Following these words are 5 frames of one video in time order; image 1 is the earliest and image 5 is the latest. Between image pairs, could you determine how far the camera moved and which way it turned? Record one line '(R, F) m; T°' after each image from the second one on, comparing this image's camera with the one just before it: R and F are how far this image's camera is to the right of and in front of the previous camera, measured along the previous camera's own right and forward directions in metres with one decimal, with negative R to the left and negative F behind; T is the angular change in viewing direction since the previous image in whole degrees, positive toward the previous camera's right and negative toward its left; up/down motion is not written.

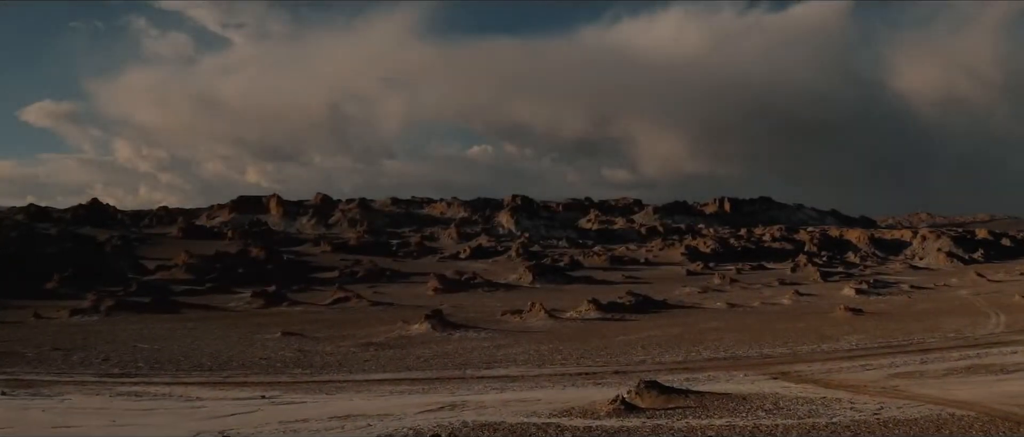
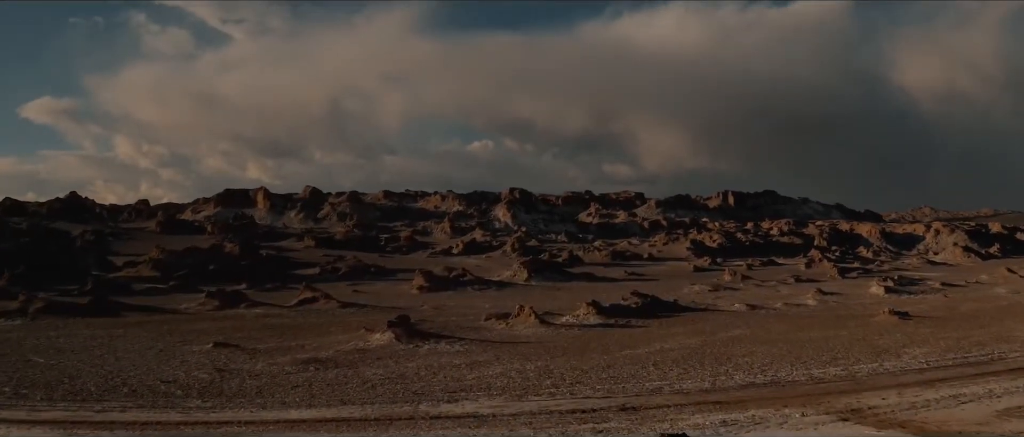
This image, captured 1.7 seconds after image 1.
(+0.5, +4.1) m; 0°
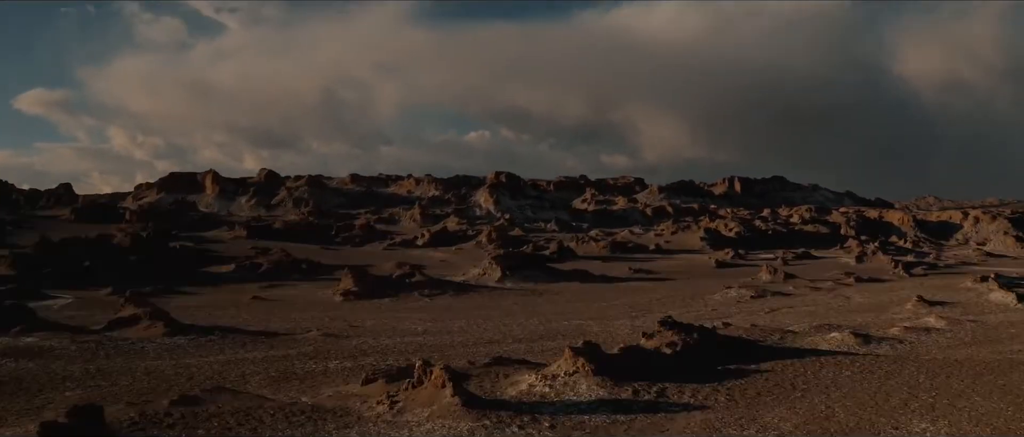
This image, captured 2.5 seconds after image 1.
(+1.3, +11.9) m; 0°
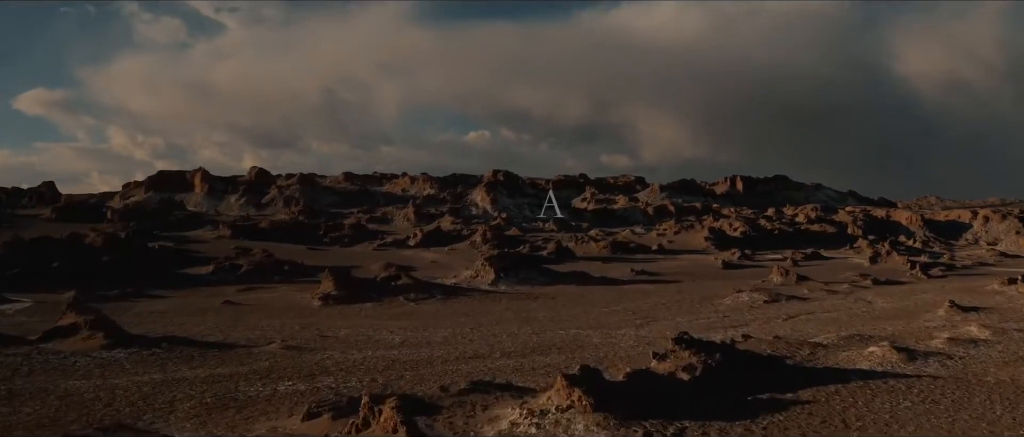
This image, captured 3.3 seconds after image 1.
(+0.2, +2.3) m; 0°
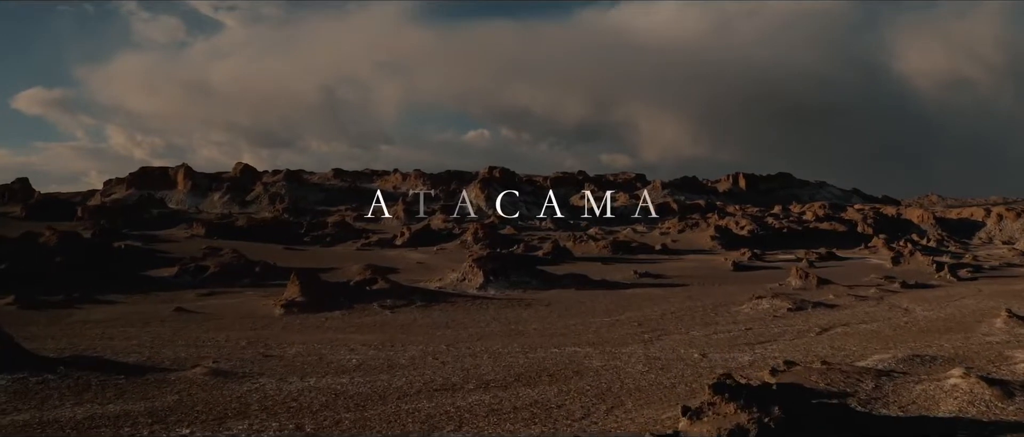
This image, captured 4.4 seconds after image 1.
(+0.3, +3.3) m; 0°
